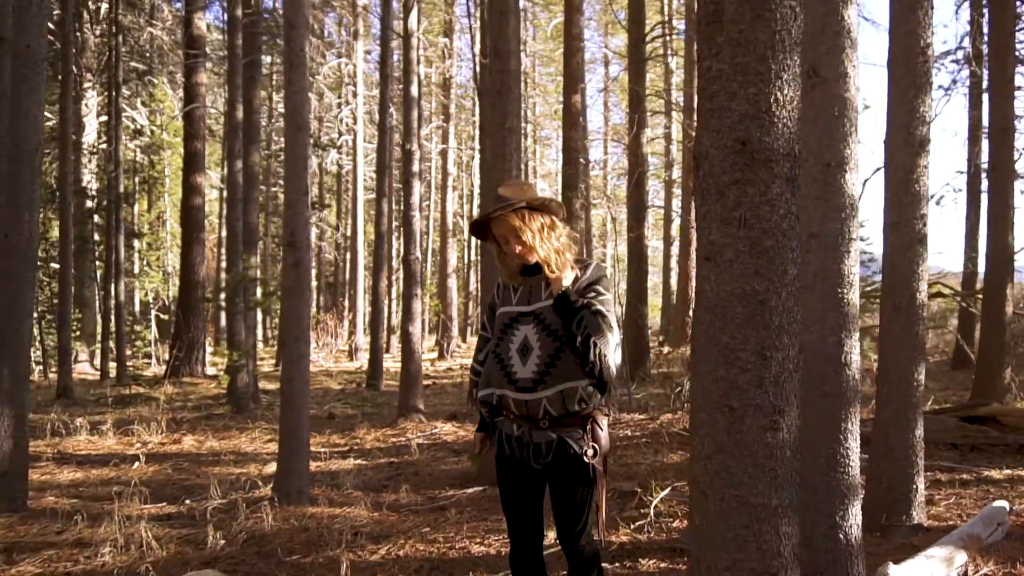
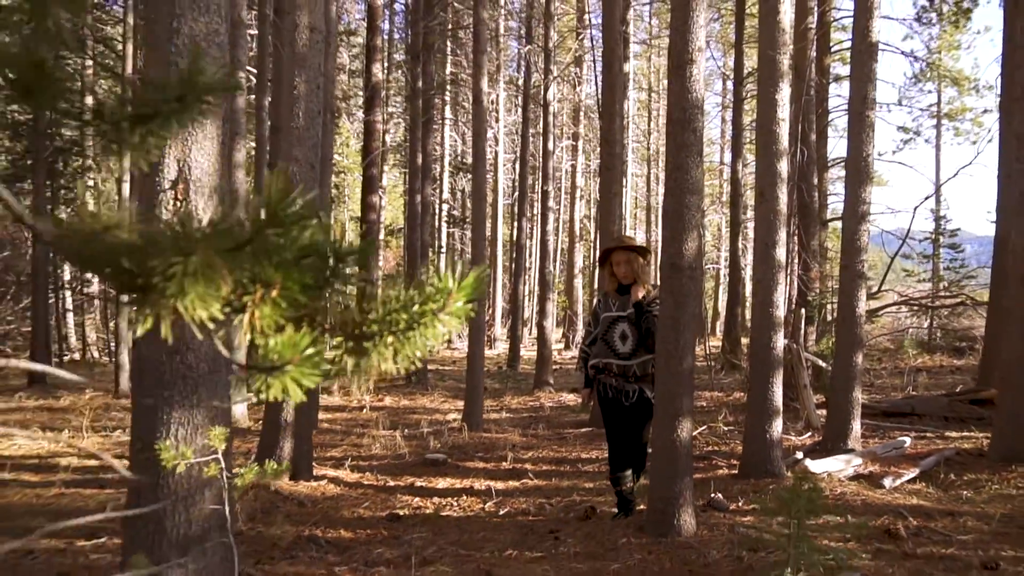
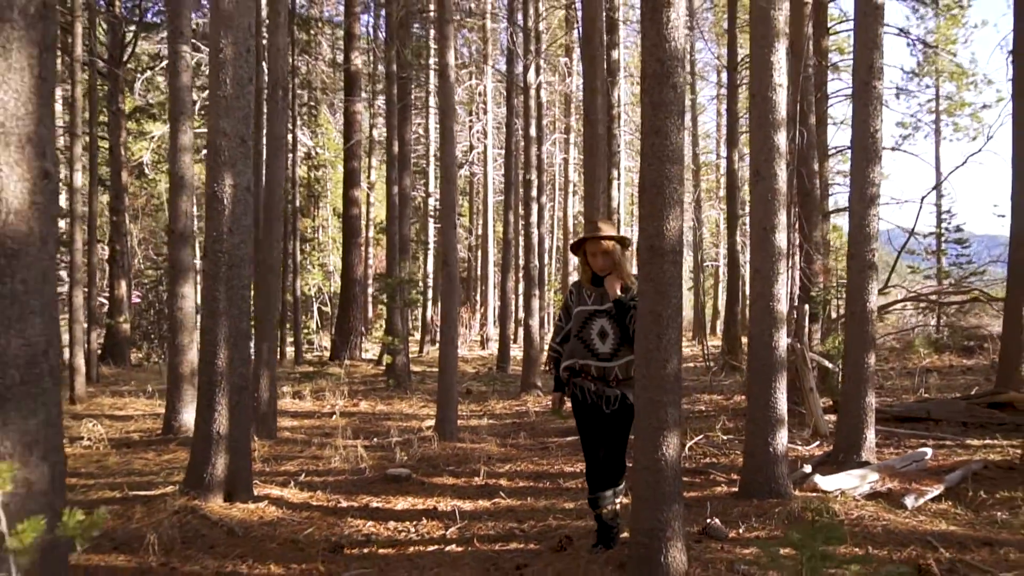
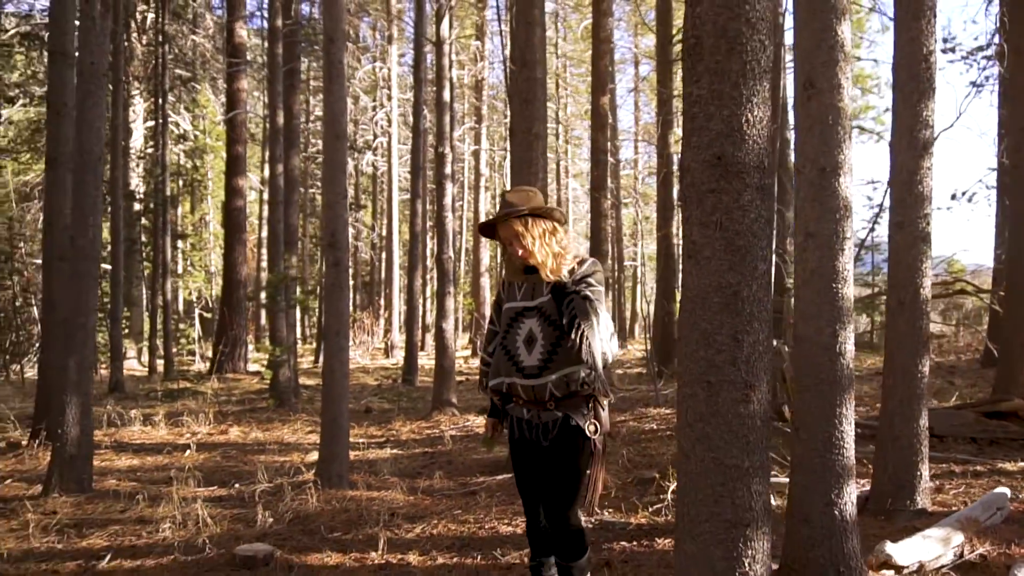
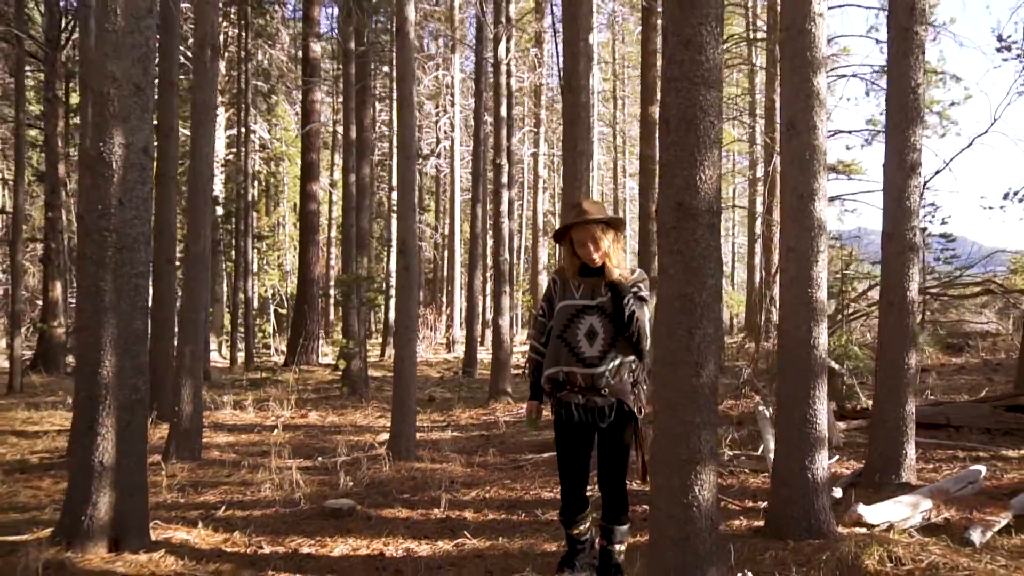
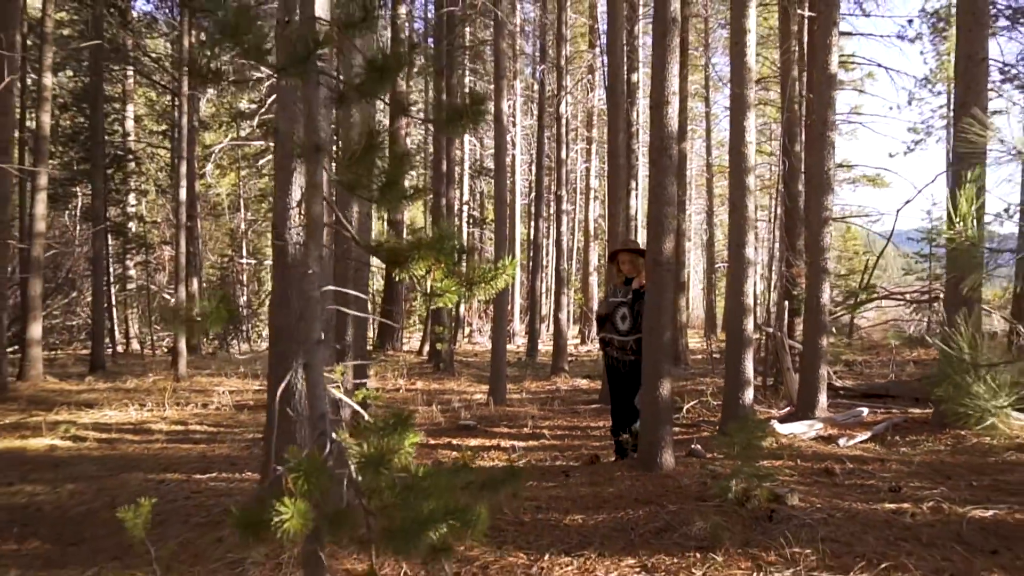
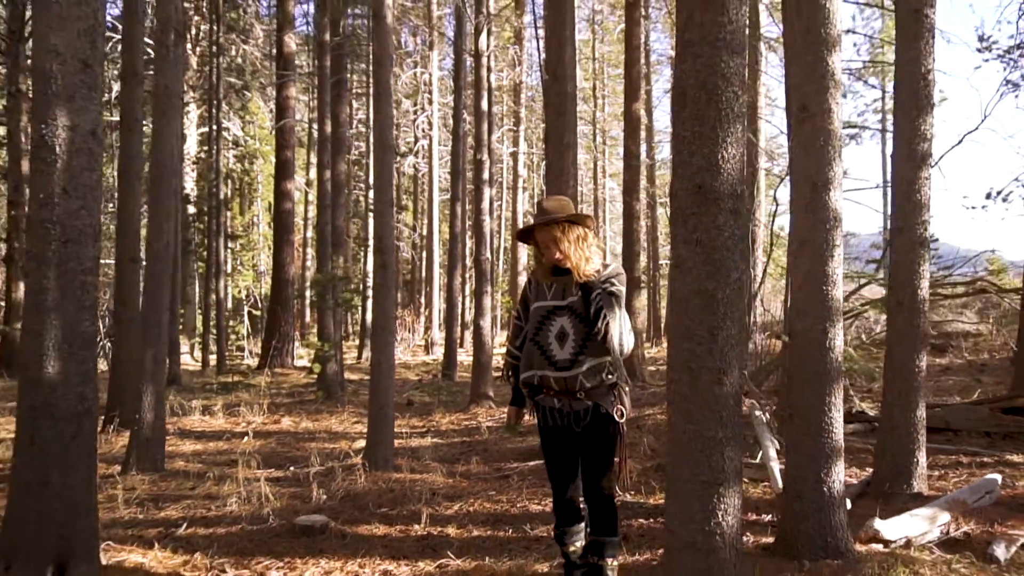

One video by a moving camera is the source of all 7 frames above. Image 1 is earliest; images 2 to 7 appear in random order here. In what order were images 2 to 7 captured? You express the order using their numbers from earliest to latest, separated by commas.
4, 7, 5, 3, 2, 6
